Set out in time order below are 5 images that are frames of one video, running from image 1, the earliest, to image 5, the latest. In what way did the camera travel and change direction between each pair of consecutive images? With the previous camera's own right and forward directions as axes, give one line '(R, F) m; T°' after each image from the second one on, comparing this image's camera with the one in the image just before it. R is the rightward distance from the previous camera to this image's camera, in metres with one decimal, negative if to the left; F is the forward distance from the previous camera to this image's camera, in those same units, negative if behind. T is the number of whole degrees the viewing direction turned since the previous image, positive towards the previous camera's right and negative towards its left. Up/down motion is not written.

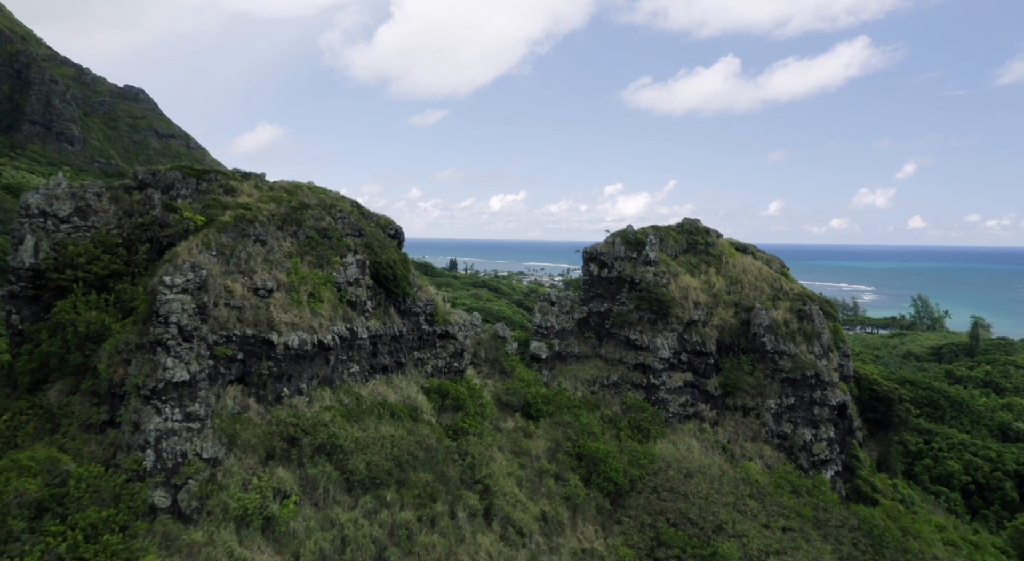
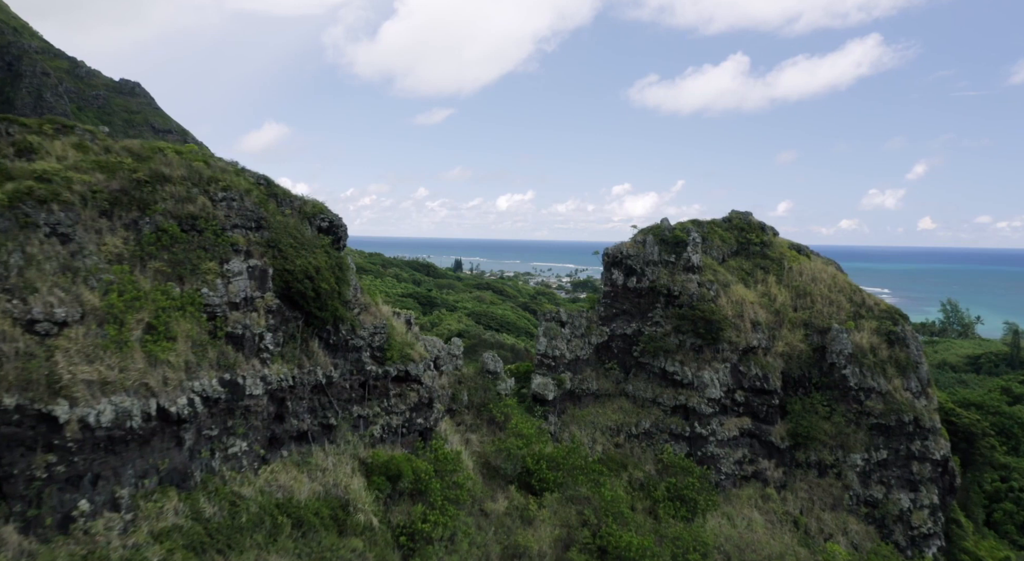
(+0.4, +7.1) m; -1°
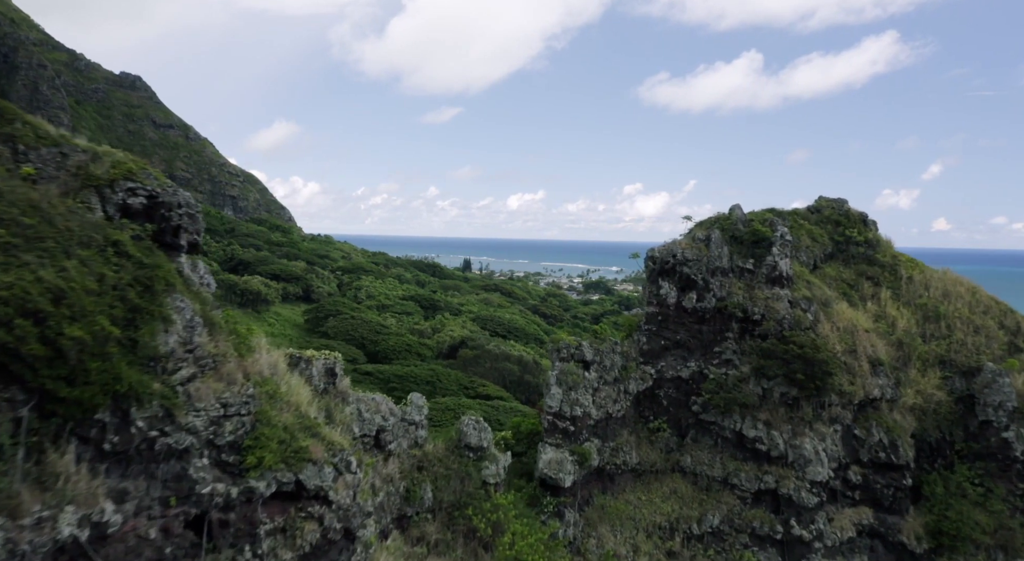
(+0.3, +6.9) m; -1°
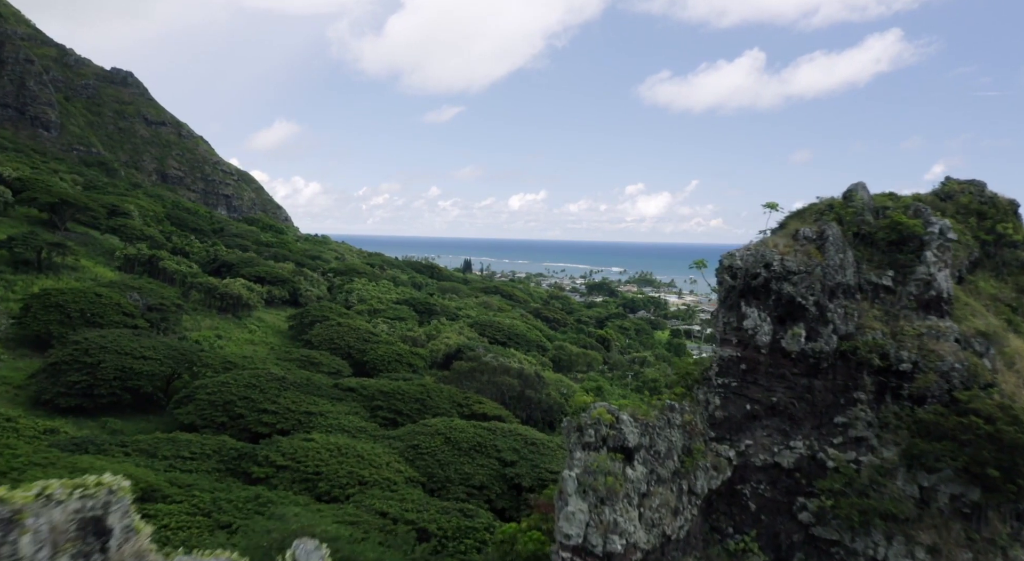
(+0.2, +5.4) m; 0°
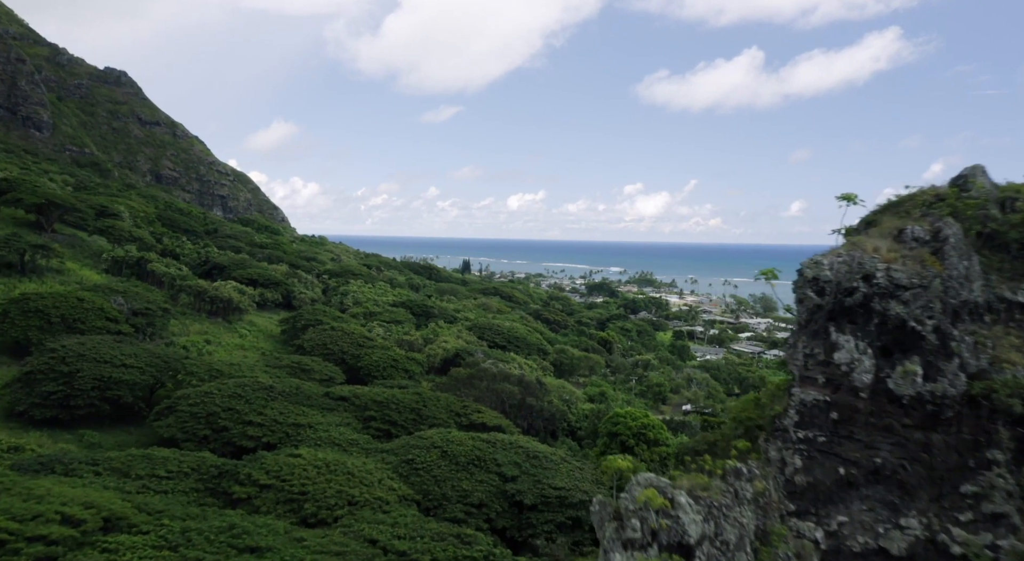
(-0.1, +2.2) m; 0°
